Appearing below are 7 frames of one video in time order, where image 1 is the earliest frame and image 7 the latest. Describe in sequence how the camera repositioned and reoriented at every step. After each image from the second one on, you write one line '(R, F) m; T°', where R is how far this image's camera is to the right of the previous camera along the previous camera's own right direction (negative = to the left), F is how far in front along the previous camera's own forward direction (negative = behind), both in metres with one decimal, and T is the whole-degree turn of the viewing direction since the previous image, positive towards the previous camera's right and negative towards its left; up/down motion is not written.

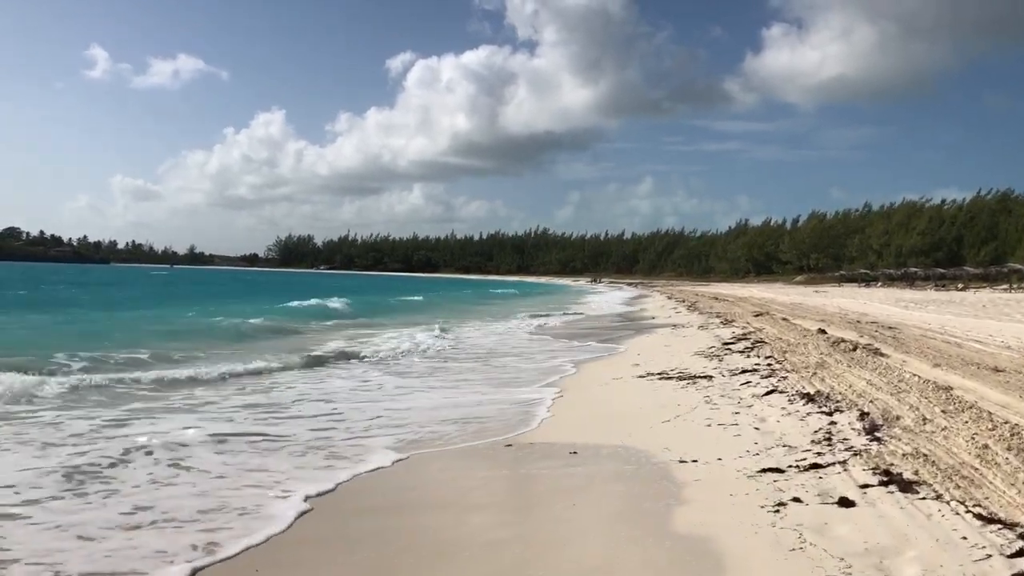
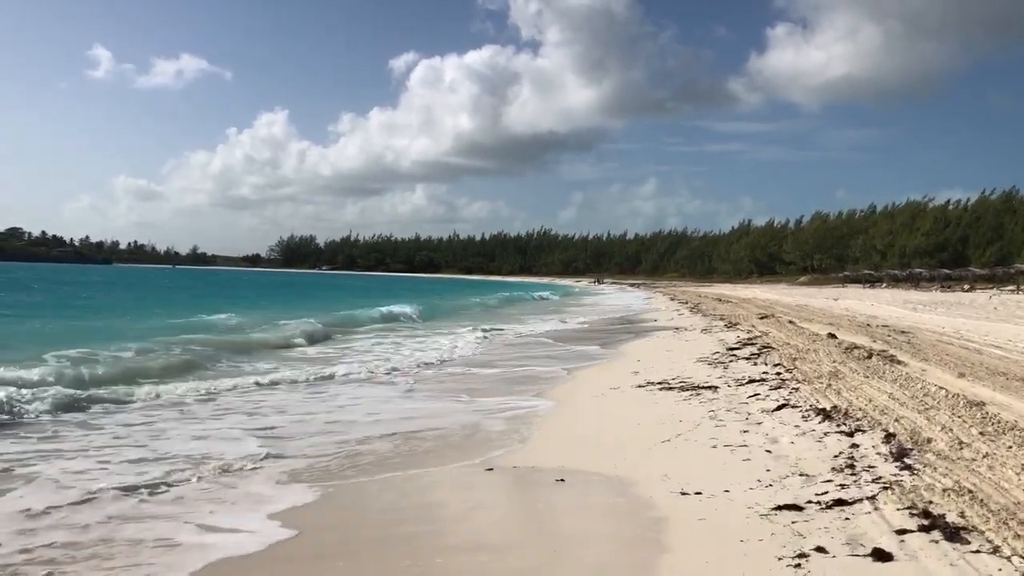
(+0.2, +0.8) m; 0°
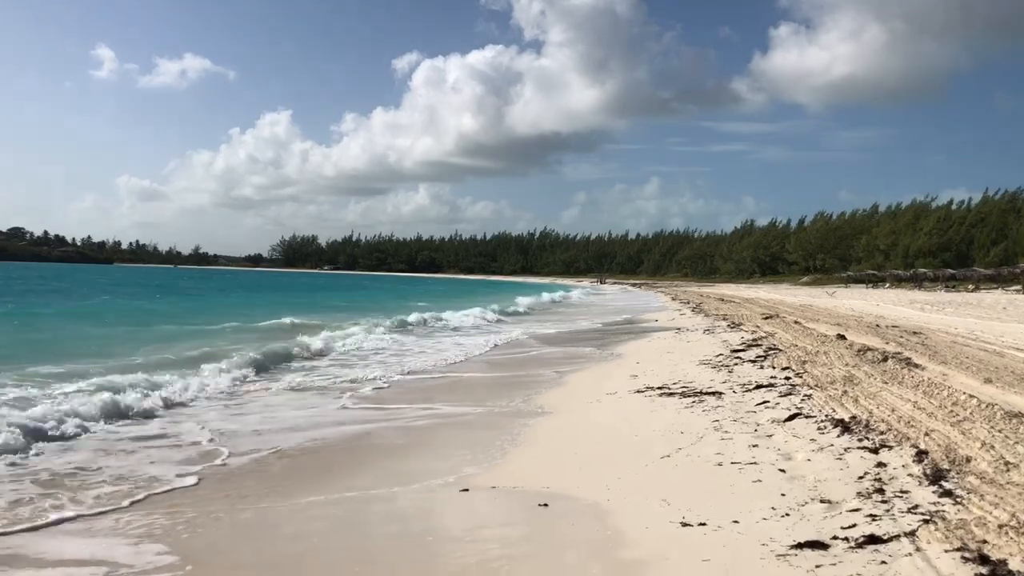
(+0.2, +0.8) m; 0°
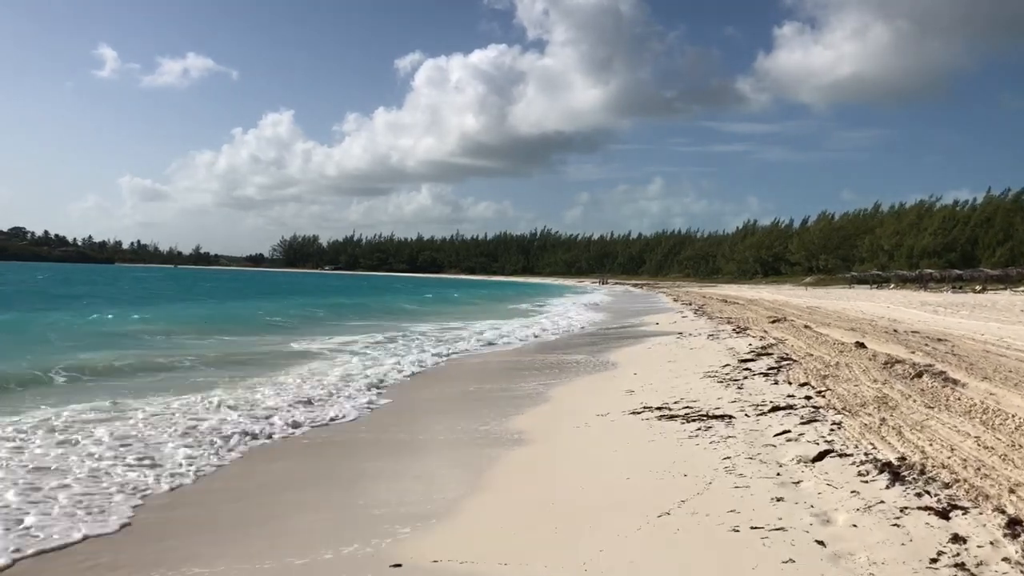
(+0.3, +1.5) m; 0°
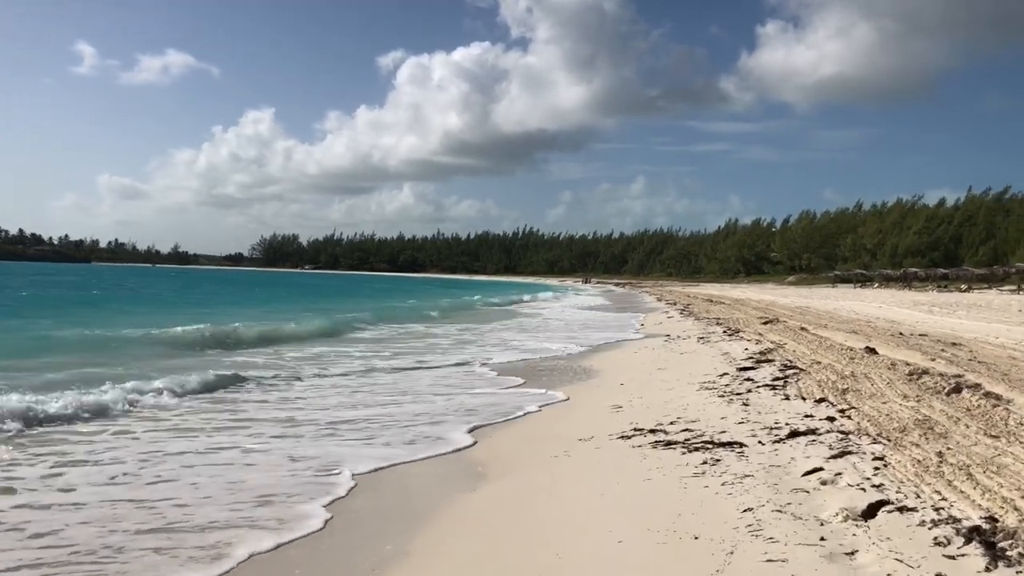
(+0.1, +1.5) m; +1°
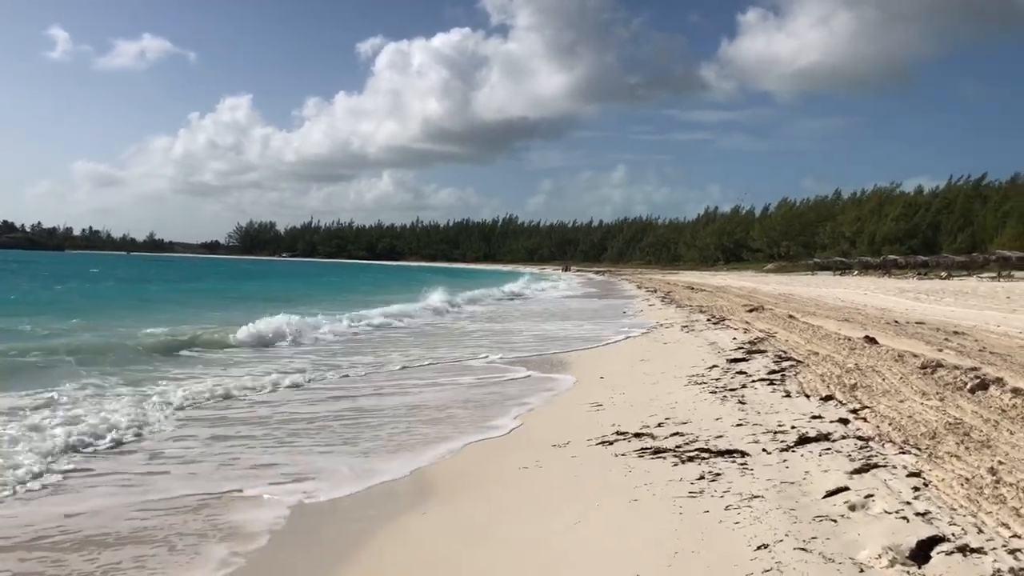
(+0.1, +1.1) m; +1°
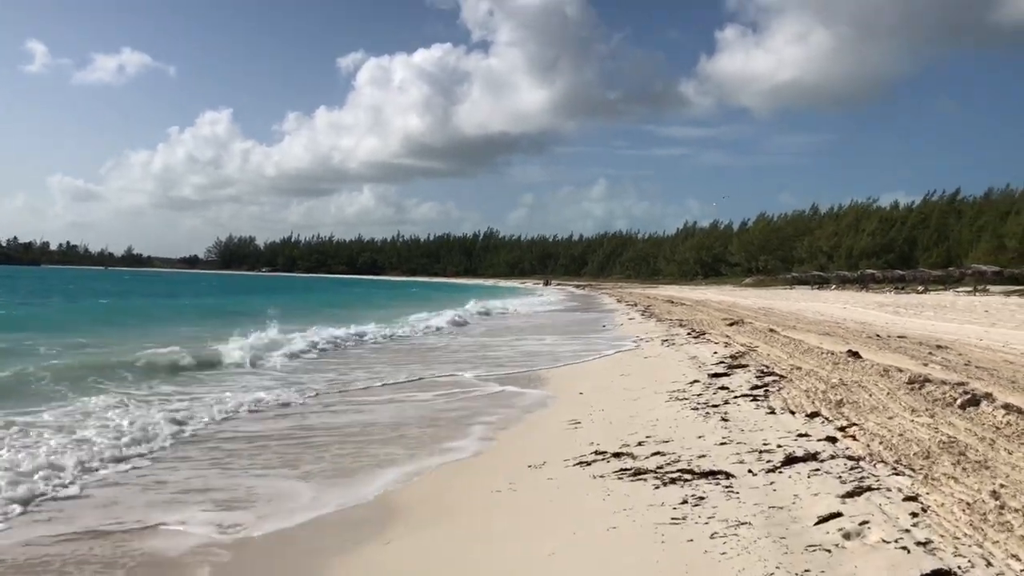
(+0.1, +0.3) m; +1°
